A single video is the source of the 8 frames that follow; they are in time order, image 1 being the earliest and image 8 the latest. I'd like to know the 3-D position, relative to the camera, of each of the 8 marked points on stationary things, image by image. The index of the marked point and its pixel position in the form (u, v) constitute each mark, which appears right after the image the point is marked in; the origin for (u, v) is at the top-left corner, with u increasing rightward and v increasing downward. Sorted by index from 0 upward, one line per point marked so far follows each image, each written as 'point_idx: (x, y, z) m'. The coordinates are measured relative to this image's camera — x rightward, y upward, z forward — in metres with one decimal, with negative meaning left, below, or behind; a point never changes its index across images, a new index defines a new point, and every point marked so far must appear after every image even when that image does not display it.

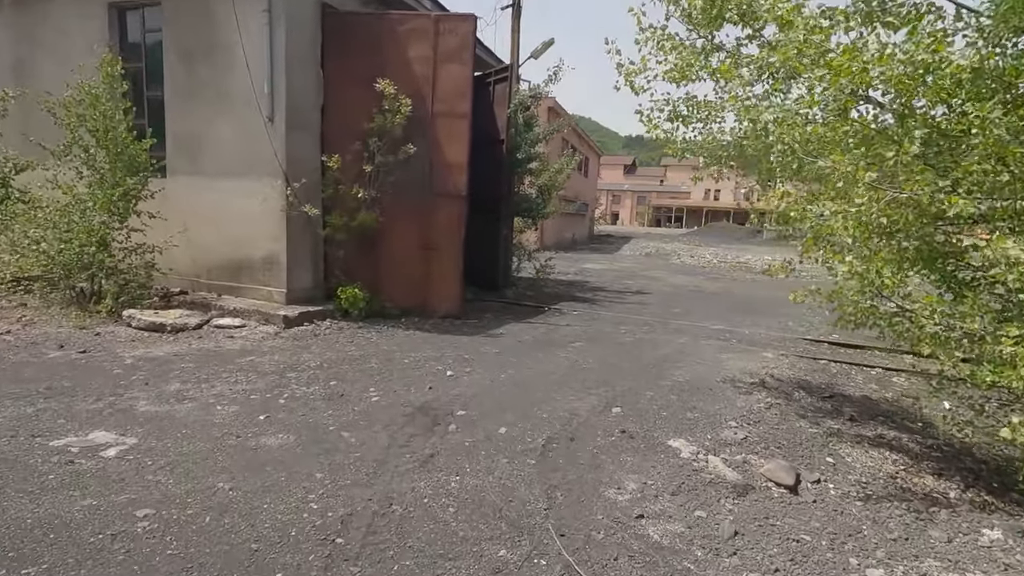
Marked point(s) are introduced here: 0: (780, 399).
0: (+2.5, -1.0, +5.0) m
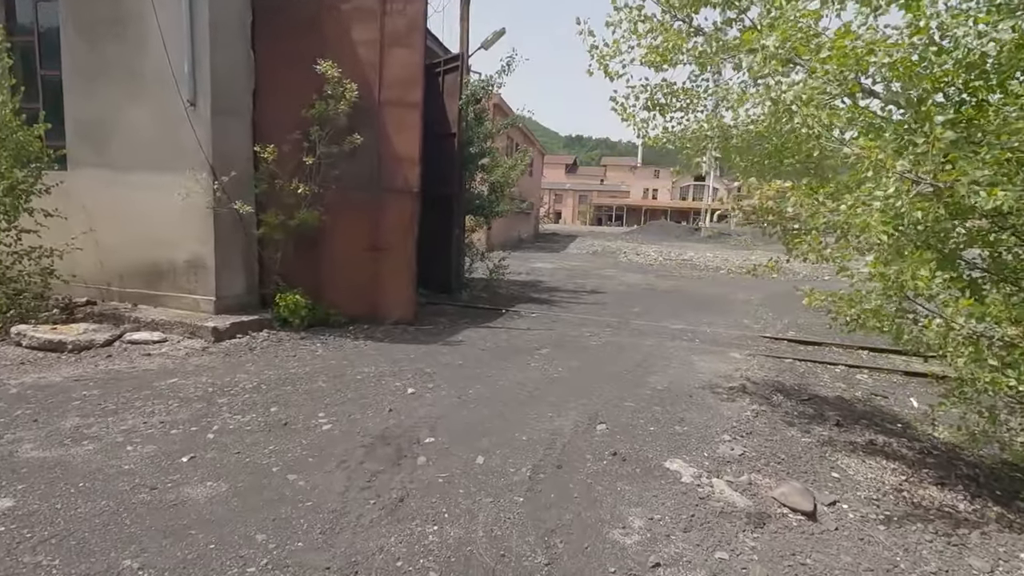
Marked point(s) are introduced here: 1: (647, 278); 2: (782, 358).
0: (+2.3, -1.0, +4.8) m
1: (+4.1, +0.3, +16.2) m
2: (+3.6, -0.9, +7.1) m
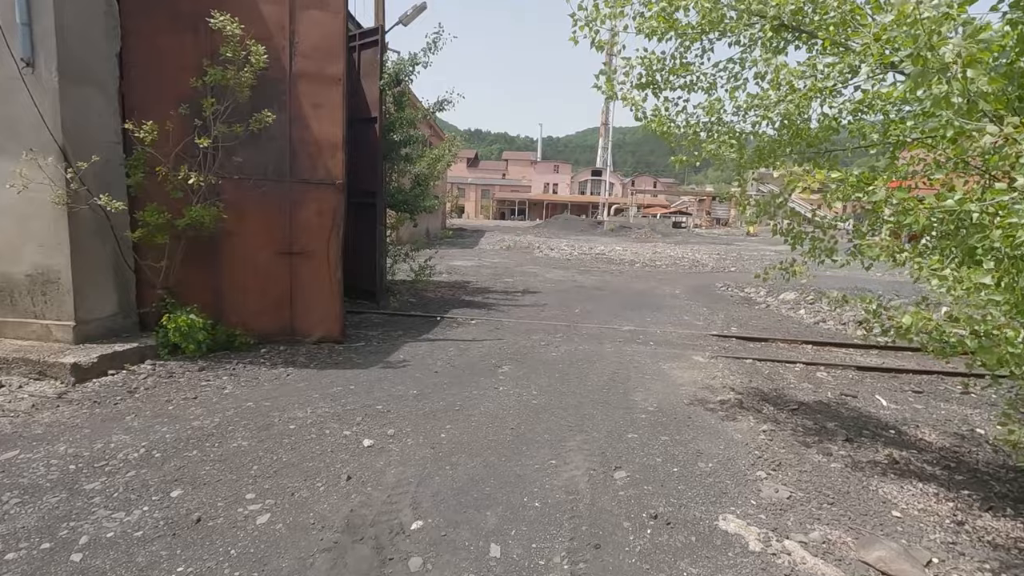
0: (+2.1, -1.1, +4.3) m
1: (+1.7, +0.4, +15.8) m
2: (+2.9, -0.9, +6.8) m
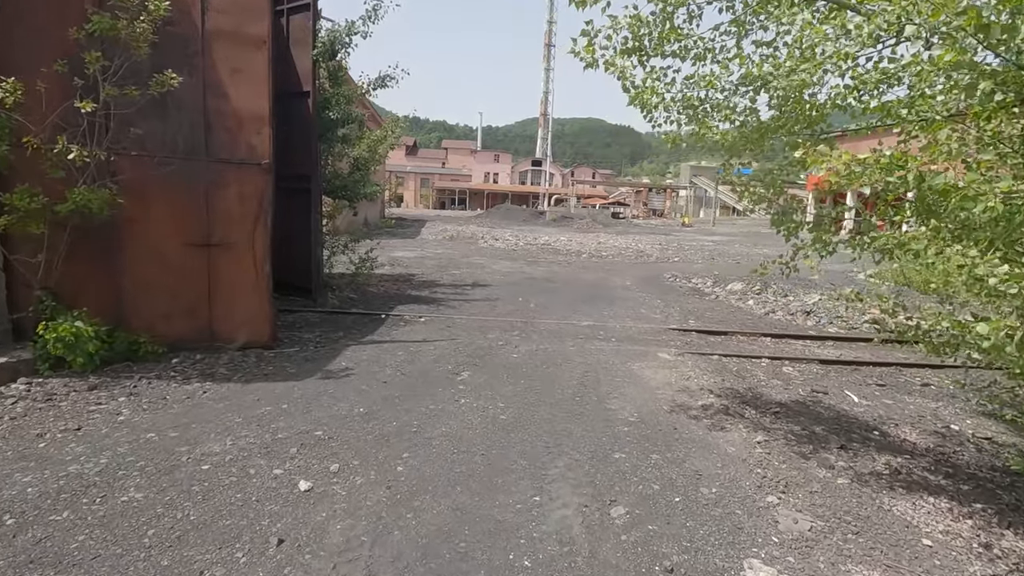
0: (+1.8, -1.0, +3.9) m
1: (+0.2, +0.6, +15.4) m
2: (+2.4, -0.8, +6.6) m
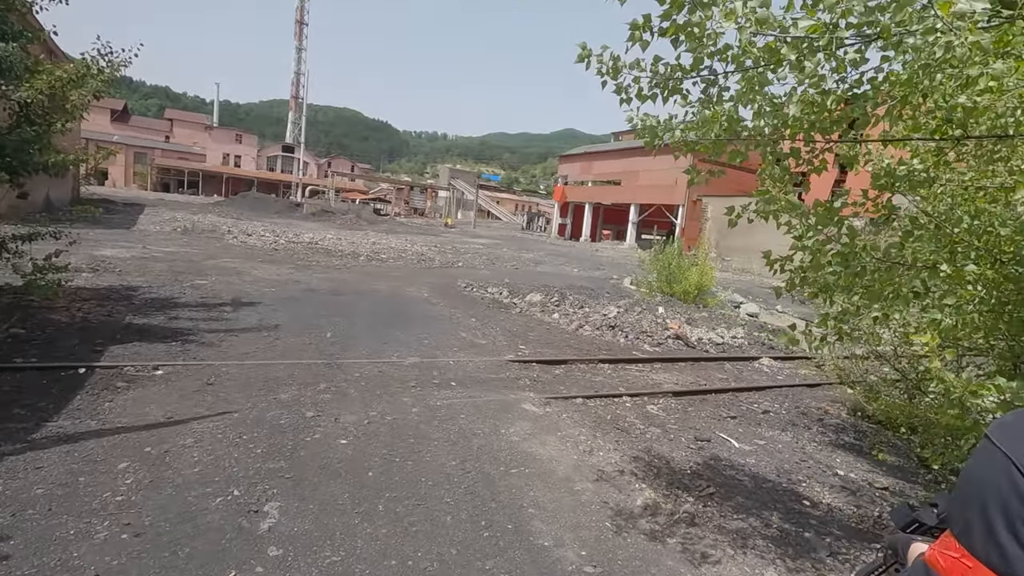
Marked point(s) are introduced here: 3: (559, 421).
0: (+1.2, -1.4, +2.8) m
1: (-5.2, +0.4, +12.4) m
2: (+0.6, -1.1, +5.4) m
3: (+0.4, -1.2, +4.7) m
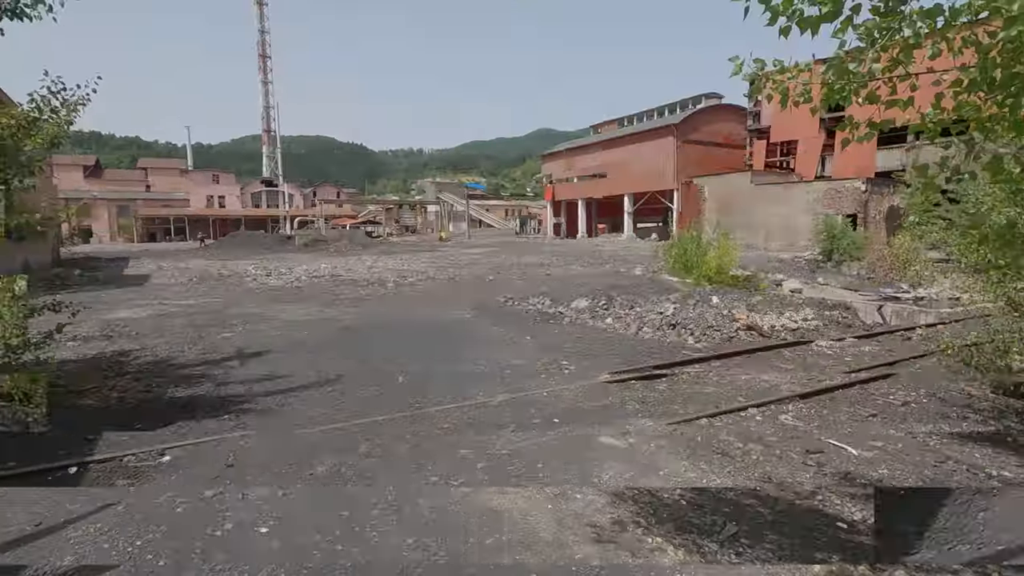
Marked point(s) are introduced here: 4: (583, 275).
0: (+2.3, -1.3, +2.1) m
1: (-4.3, -0.5, +11.6) m
2: (+1.7, -1.2, +4.7) m
3: (+1.5, -1.2, +3.9) m
4: (+2.5, +0.4, +18.6) m
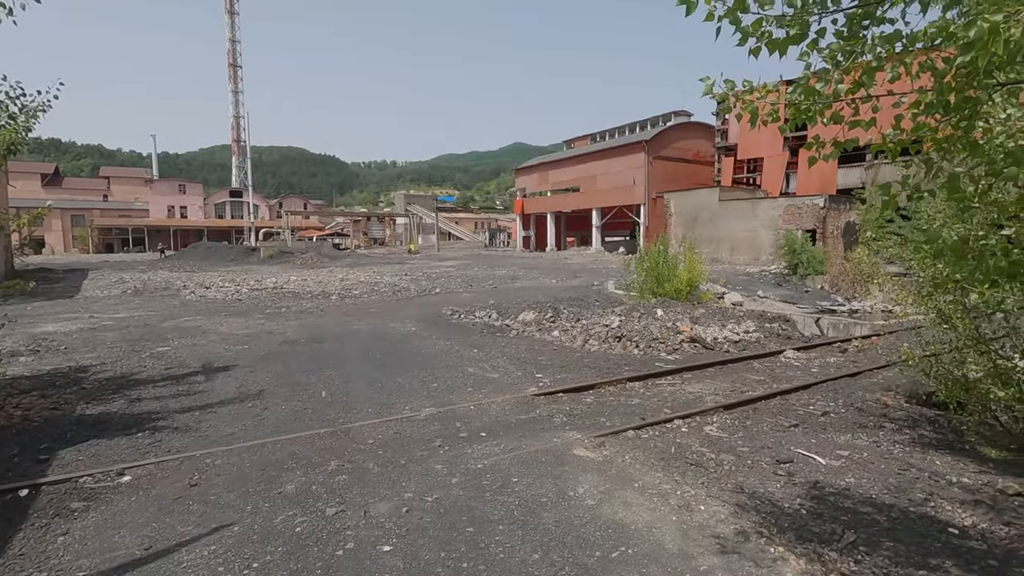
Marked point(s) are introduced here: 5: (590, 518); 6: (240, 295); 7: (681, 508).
0: (+1.7, -1.3, +2.1) m
1: (-5.3, -0.7, +11.3) m
2: (+1.0, -1.3, +4.7) m
3: (+0.8, -1.3, +3.9) m
4: (+1.1, 0.0, +18.7) m
5: (+0.4, -1.3, +3.1) m
6: (-8.6, -0.2, +17.1) m
7: (+1.0, -1.3, +3.2) m
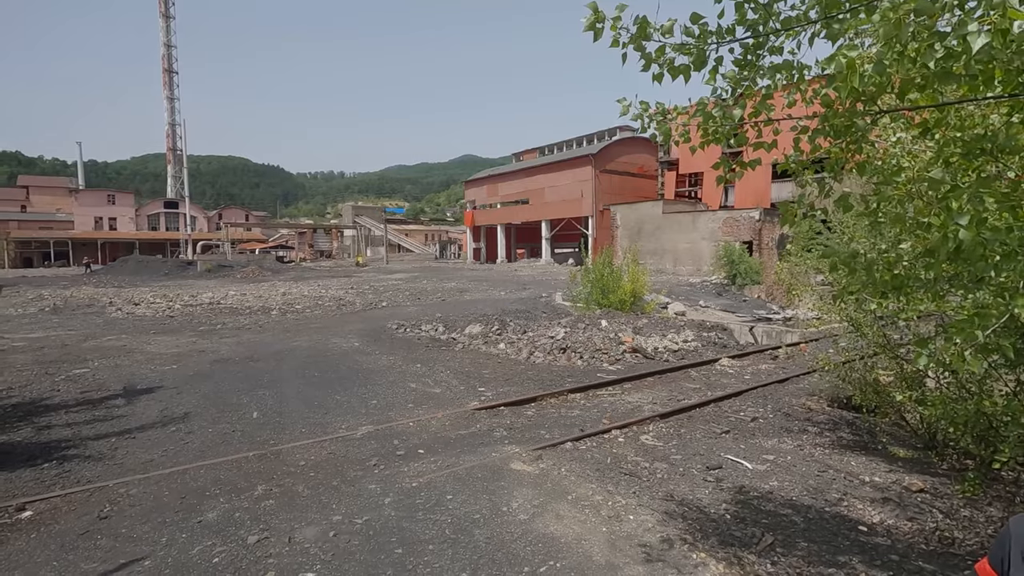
0: (+1.4, -1.4, +2.2) m
1: (-6.5, -1.1, +10.8) m
2: (+0.4, -1.4, +4.7) m
3: (+0.4, -1.4, +4.0) m
4: (-0.7, -0.4, +18.7) m
5: (0.0, -1.4, +3.1) m
6: (-10.3, -0.7, +16.3) m
7: (+0.6, -1.4, +3.3) m
